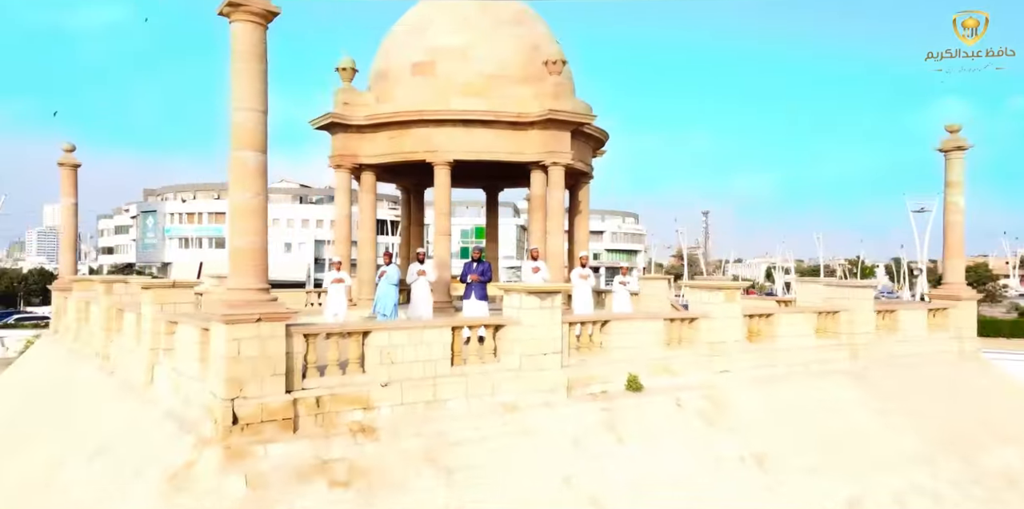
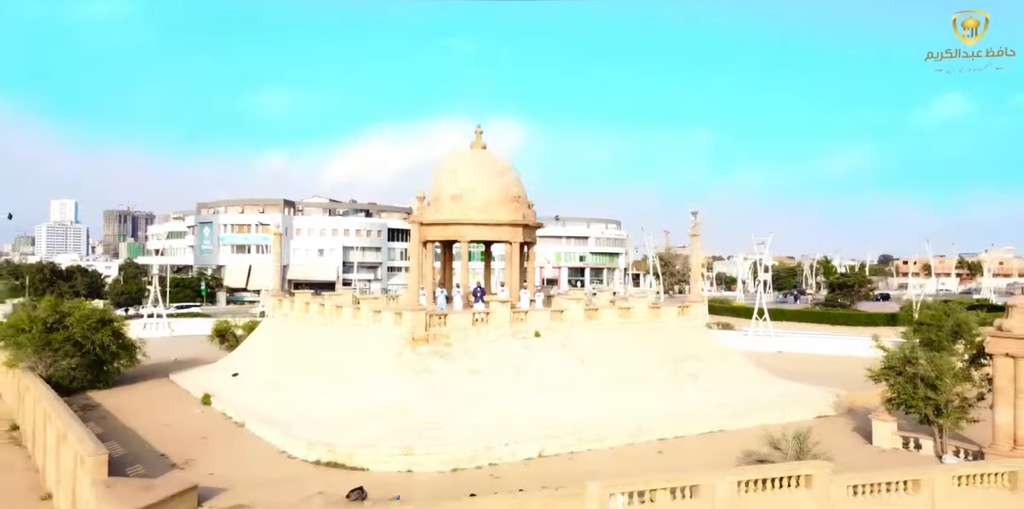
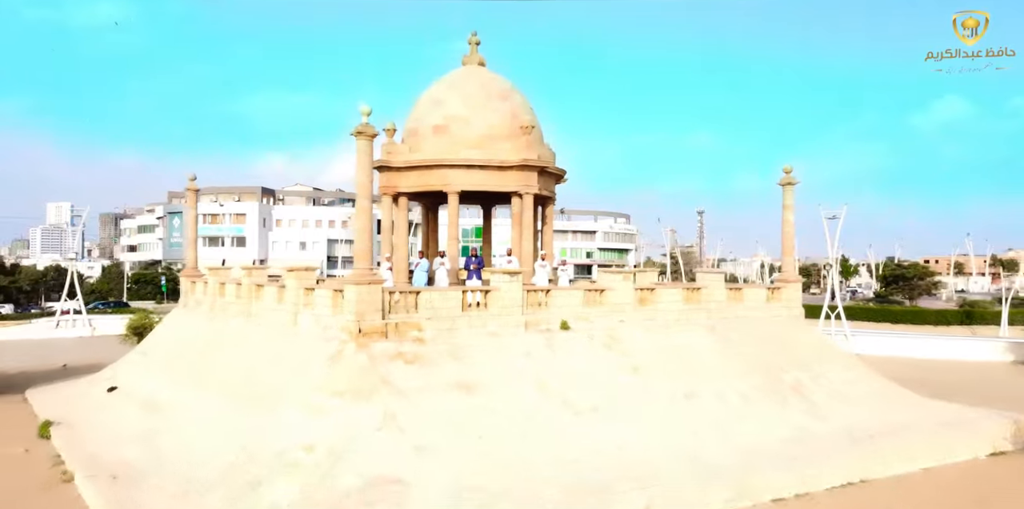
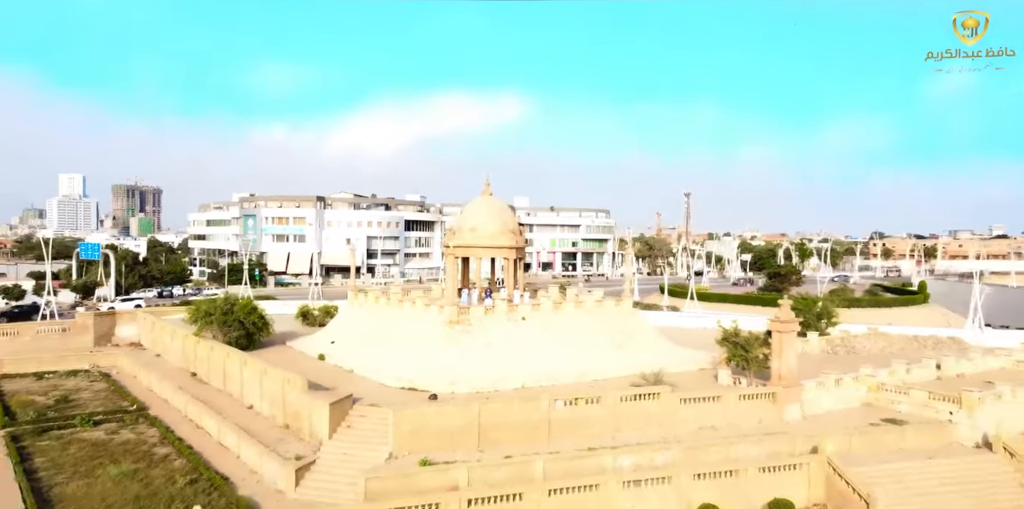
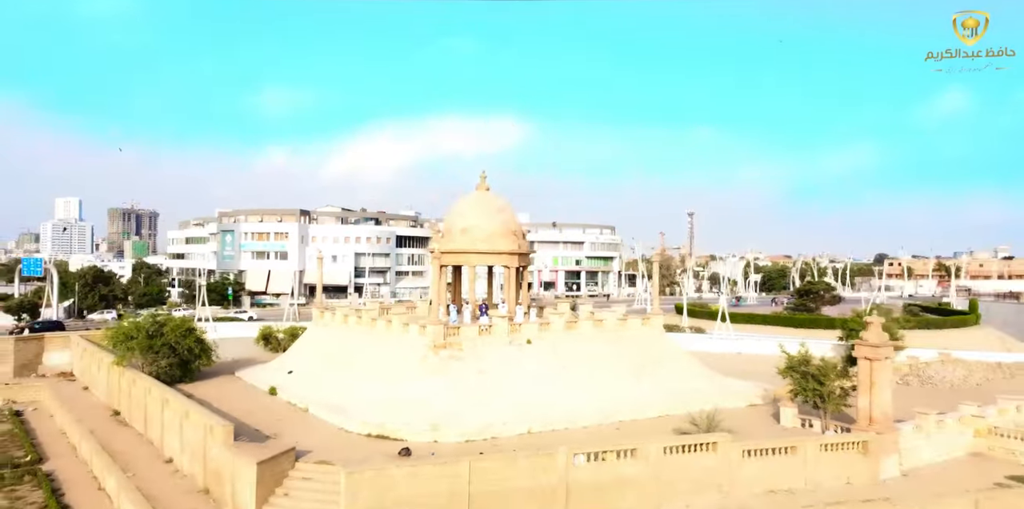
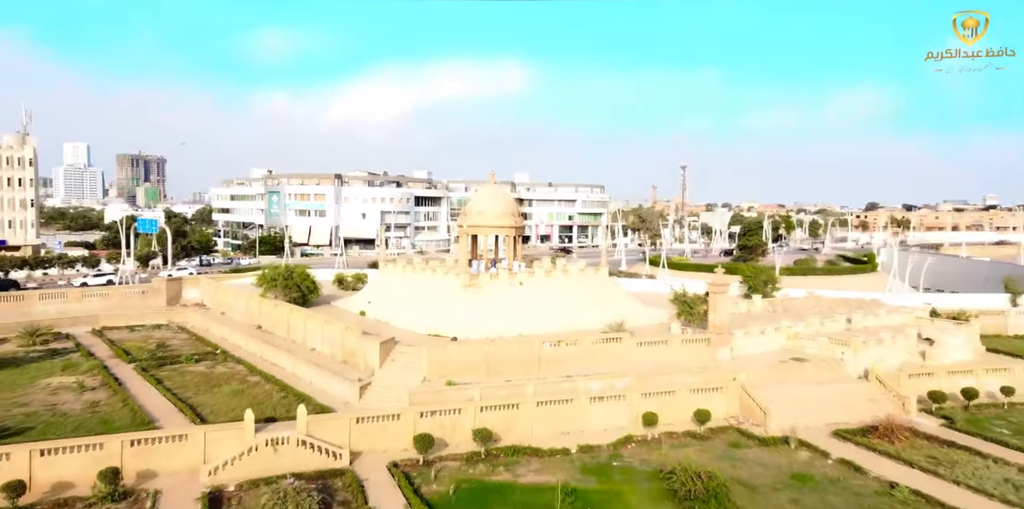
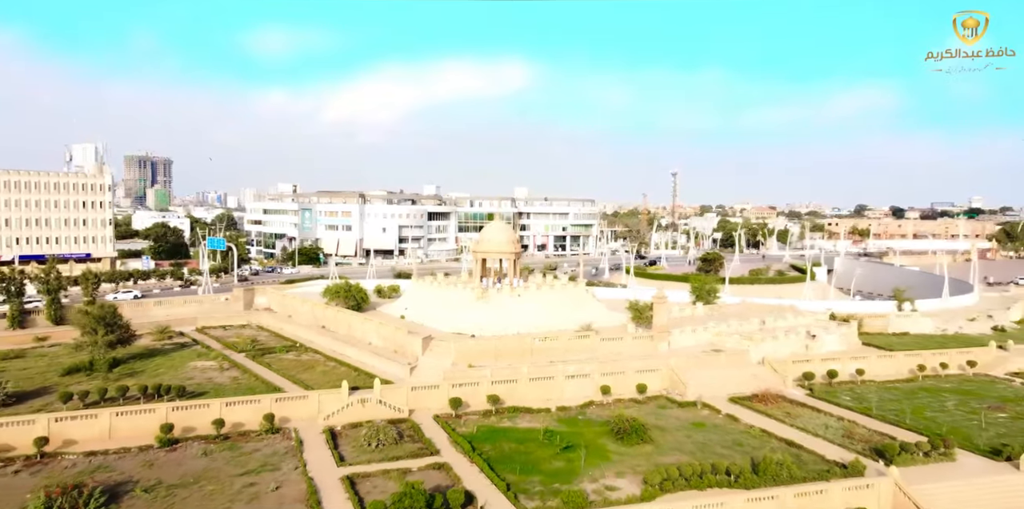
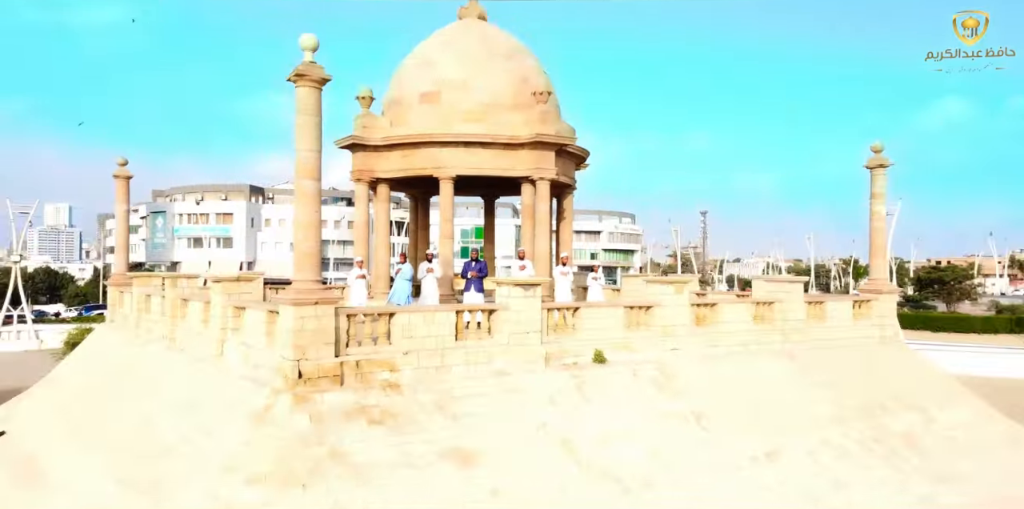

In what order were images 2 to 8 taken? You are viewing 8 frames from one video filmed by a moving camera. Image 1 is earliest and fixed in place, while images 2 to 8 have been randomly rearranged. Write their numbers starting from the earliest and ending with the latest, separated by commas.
8, 3, 2, 5, 4, 6, 7
